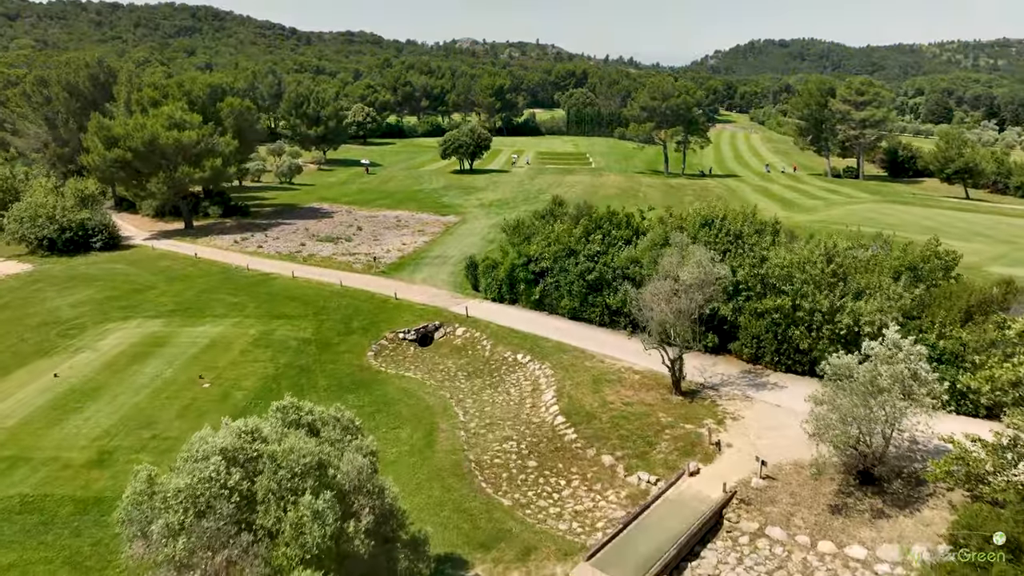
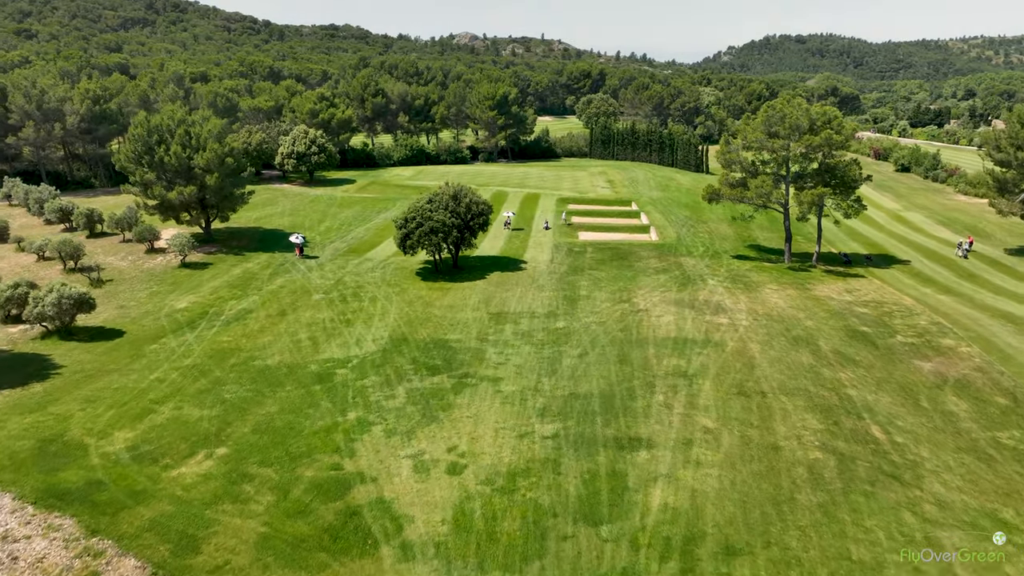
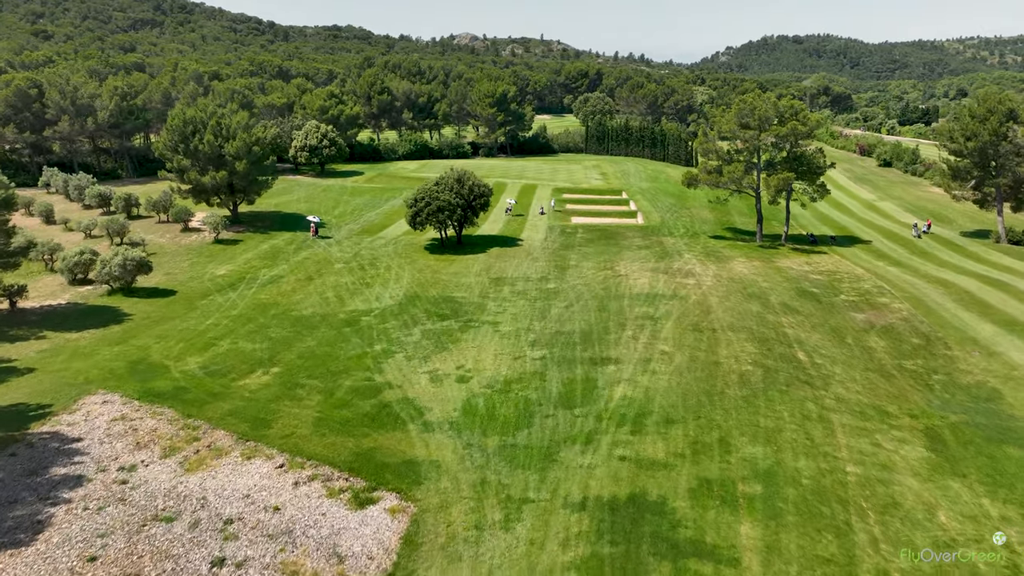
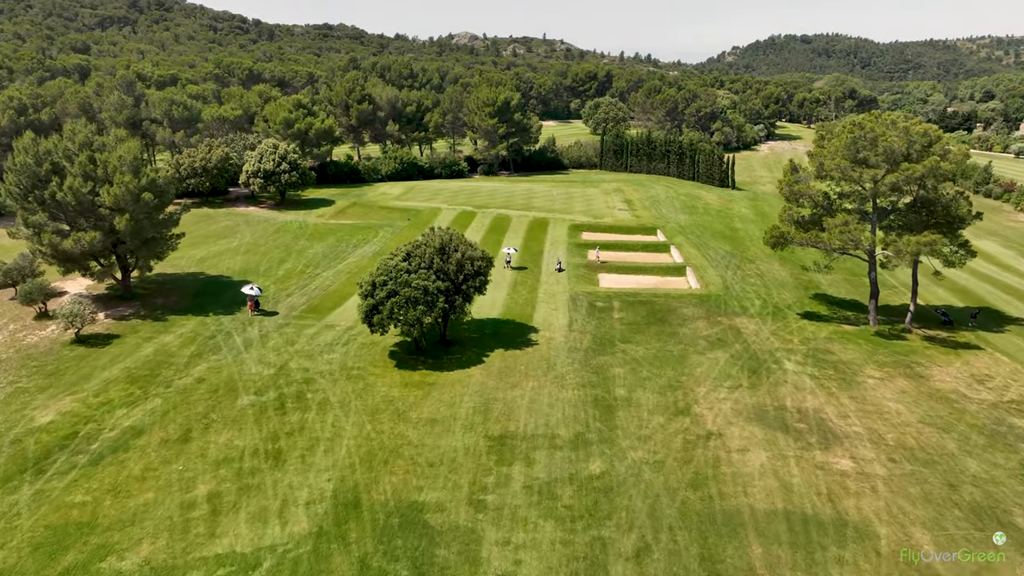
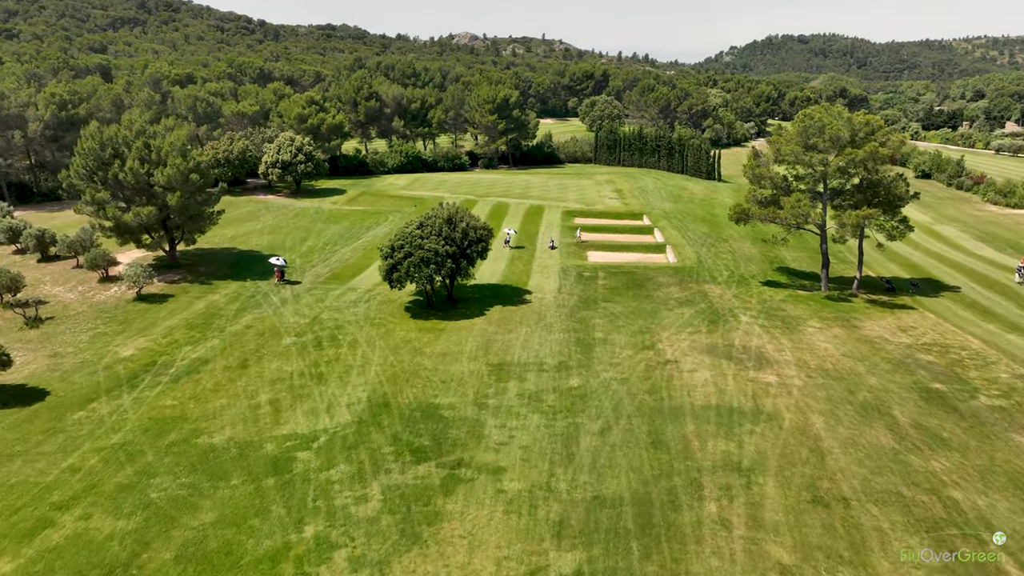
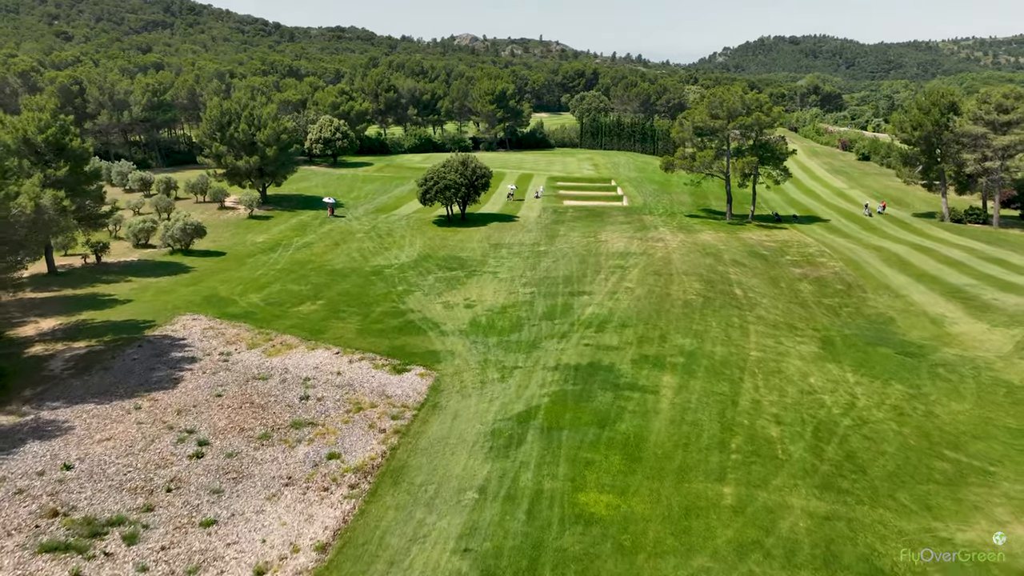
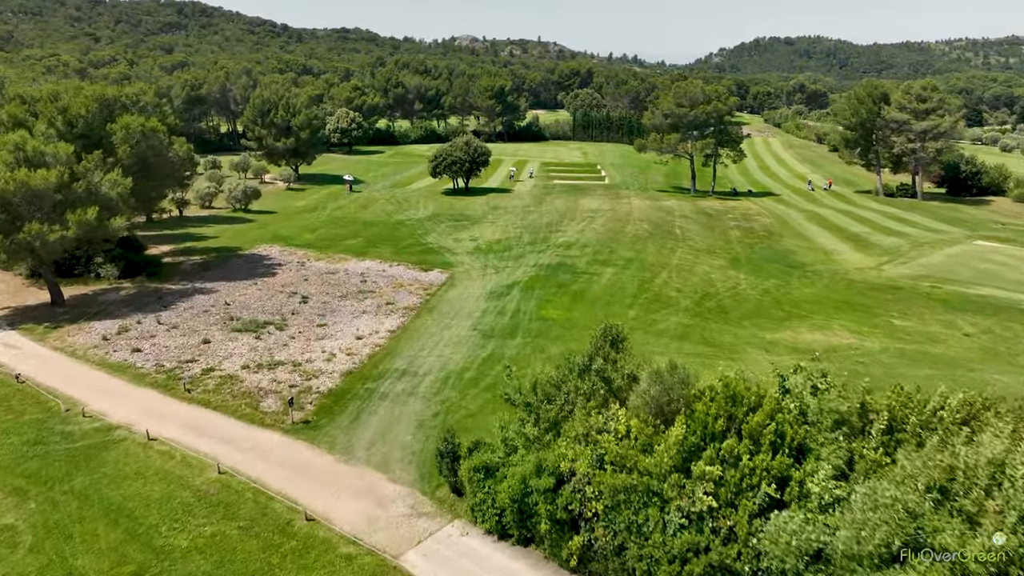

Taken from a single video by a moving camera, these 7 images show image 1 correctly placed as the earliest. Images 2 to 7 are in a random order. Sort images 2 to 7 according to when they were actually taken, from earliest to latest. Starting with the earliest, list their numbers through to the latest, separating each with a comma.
7, 6, 3, 2, 5, 4
